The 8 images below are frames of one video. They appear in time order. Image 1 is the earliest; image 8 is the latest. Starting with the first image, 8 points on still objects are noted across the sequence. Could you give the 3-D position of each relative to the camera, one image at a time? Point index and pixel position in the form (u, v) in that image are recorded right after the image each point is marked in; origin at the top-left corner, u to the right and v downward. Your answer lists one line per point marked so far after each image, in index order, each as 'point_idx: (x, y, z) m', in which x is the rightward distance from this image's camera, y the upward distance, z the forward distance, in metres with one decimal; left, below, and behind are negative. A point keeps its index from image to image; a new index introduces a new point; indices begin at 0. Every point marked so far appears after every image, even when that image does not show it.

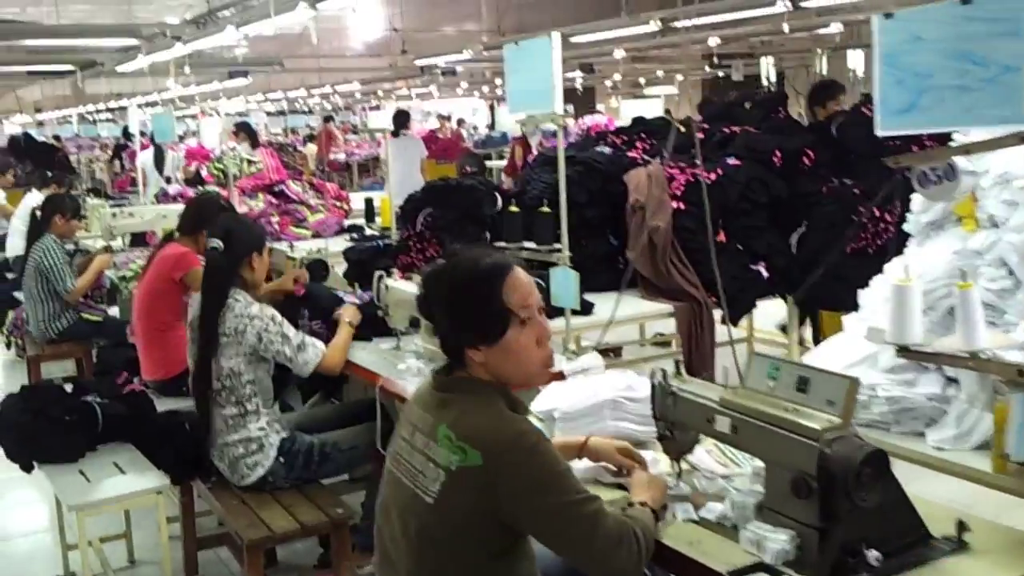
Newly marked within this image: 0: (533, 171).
0: (+0.1, +0.5, +3.8) m
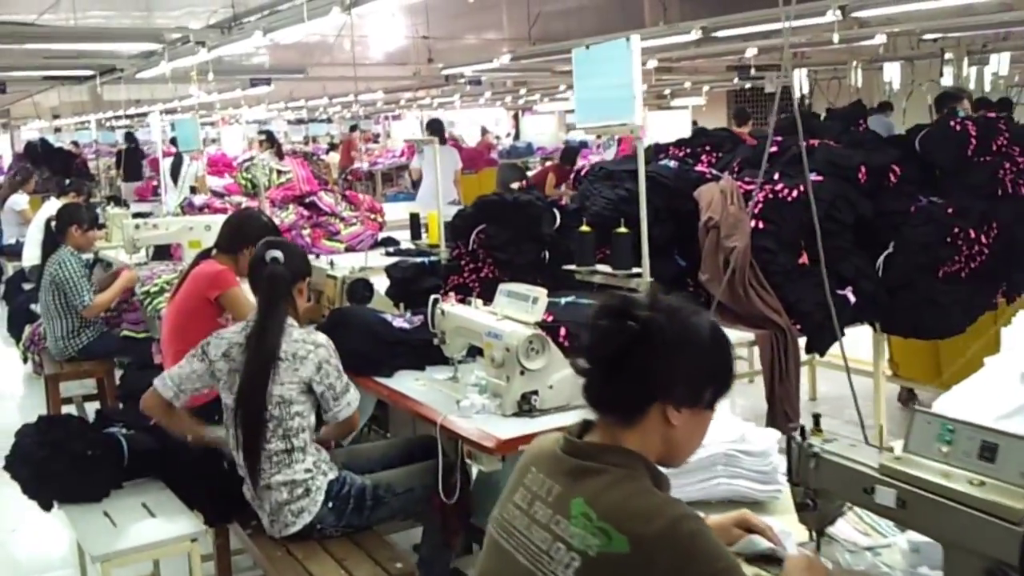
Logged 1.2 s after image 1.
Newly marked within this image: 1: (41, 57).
0: (+0.3, +0.4, +3.5) m
1: (-4.9, +2.4, +10.3) m
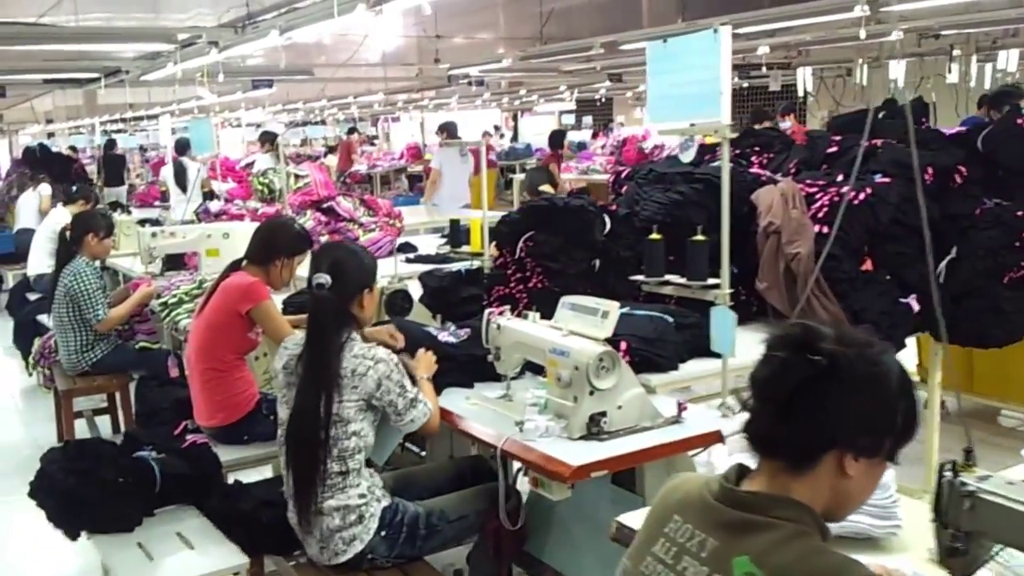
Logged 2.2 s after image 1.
0: (+0.4, +0.3, +3.3) m
1: (-4.9, +2.4, +10.1) m
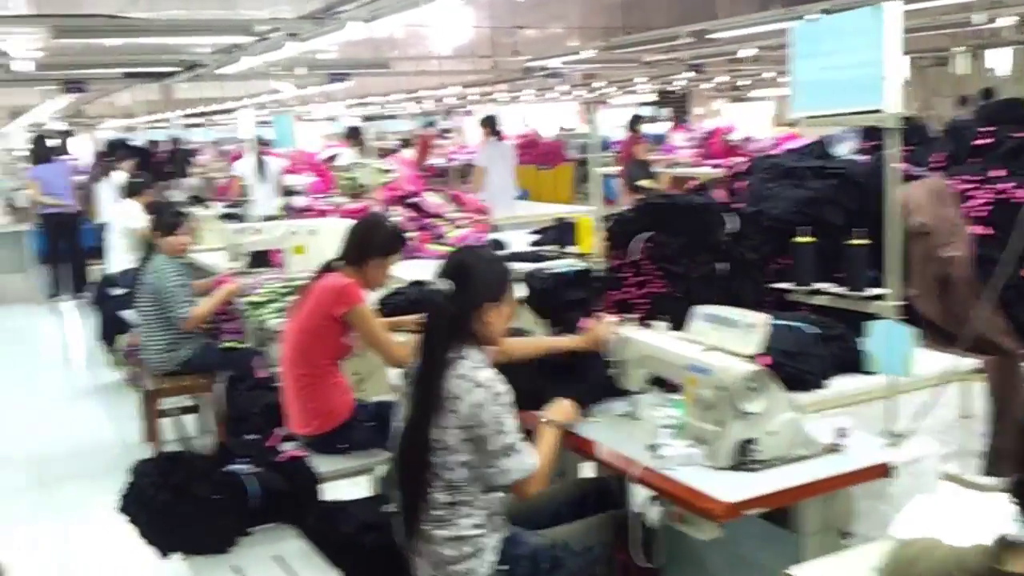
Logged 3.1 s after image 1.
0: (+0.8, +0.3, +3.1) m
1: (-4.0, +2.4, +10.2) m
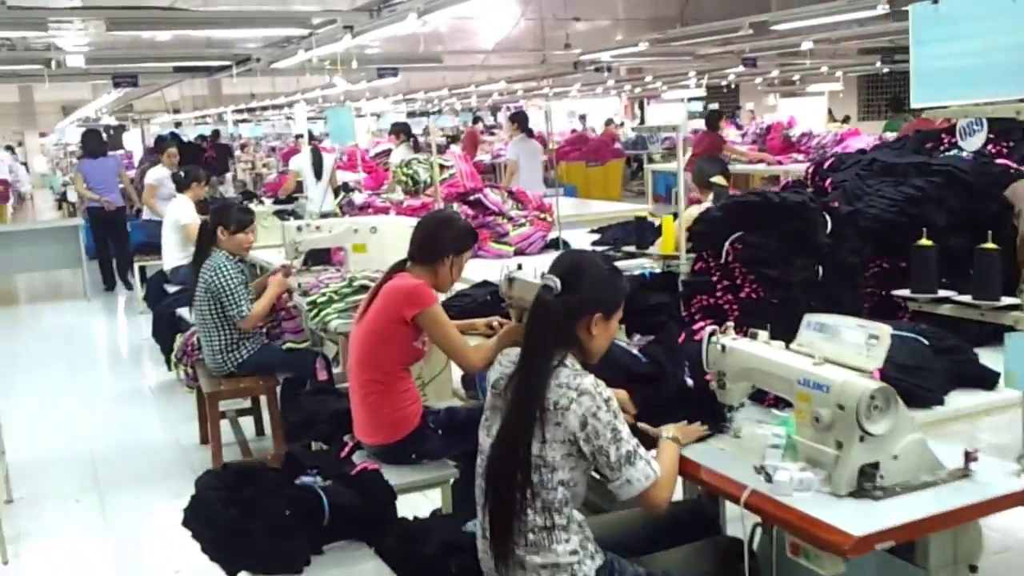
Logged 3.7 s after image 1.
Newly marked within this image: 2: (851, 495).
0: (+1.0, +0.3, +2.9) m
1: (-3.5, +2.5, +10.1) m
2: (+0.6, -0.4, +1.9) m
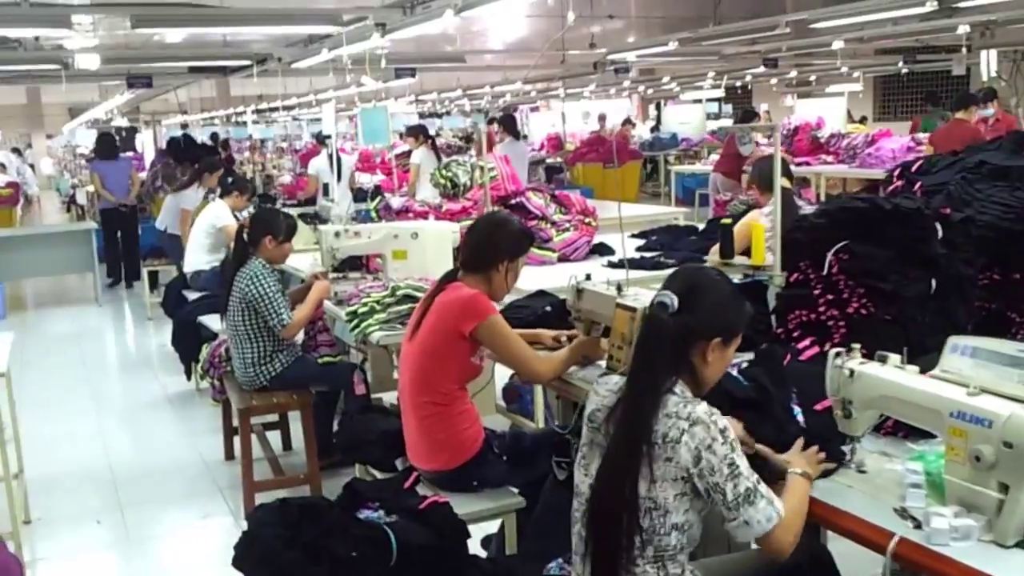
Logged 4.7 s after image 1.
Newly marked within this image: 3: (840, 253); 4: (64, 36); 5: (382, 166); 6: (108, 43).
0: (+1.2, +0.3, +2.6) m
1: (-3.2, +2.4, +9.9) m
2: (+0.8, -0.4, +1.6) m
3: (+0.8, +0.1, +2.5) m
4: (-3.9, +2.2, +8.7) m
5: (-1.2, +1.1, +9.1) m
6: (-3.9, +2.4, +9.6) m
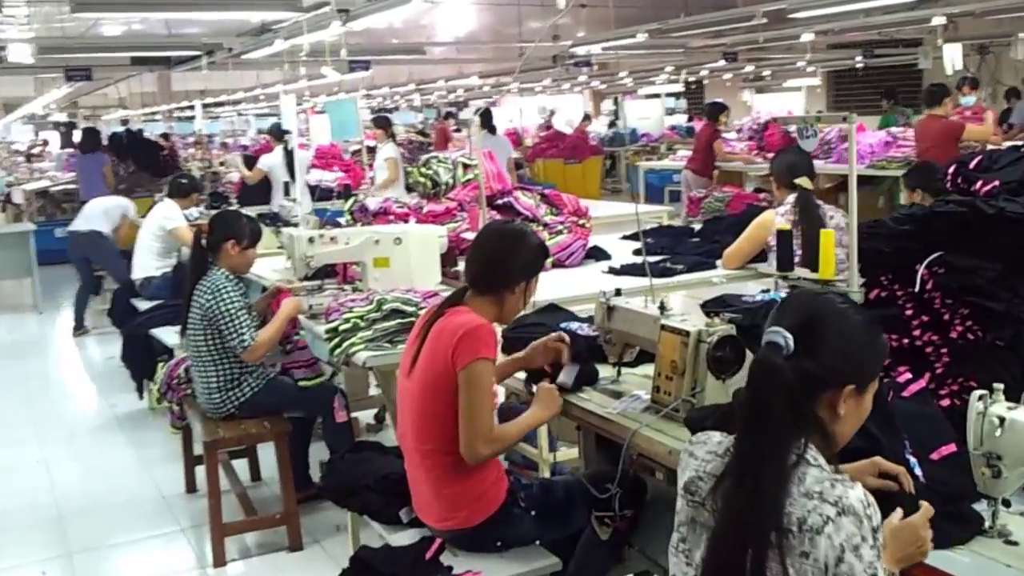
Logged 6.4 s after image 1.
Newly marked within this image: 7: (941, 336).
0: (+1.3, +0.2, +2.3) m
1: (-3.6, +2.4, +9.3) m
2: (+1.0, -0.5, +1.3) m
3: (+0.9, 0.0, +2.1) m
4: (-4.2, +2.1, +8.0) m
5: (-1.5, +1.1, +8.6) m
6: (-4.2, +2.3, +8.9) m
7: (+0.9, -0.1, +2.1) m
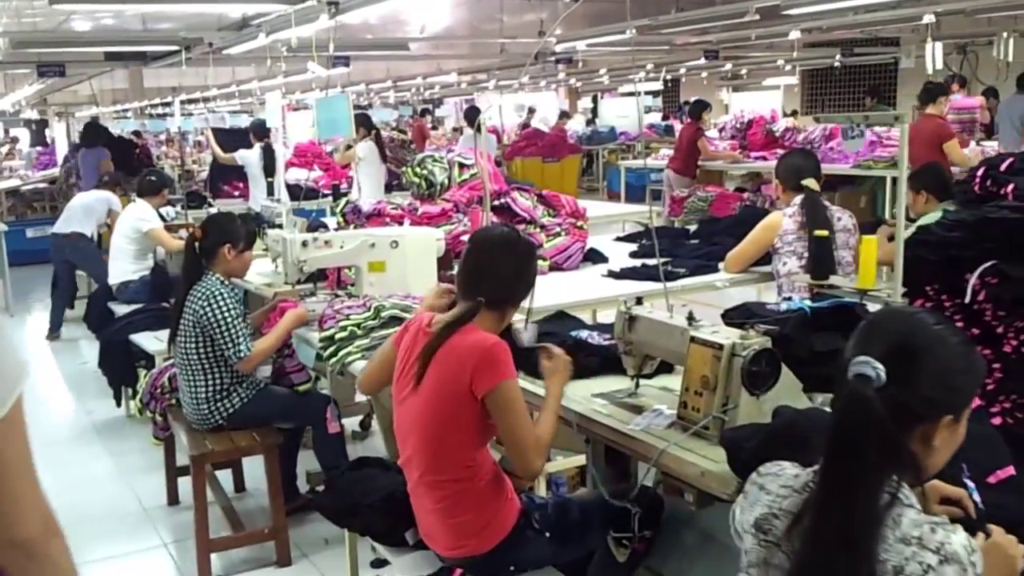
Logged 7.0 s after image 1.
0: (+1.4, +0.2, +2.1) m
1: (-3.7, +2.4, +9.1) m
2: (+1.0, -0.5, +1.2) m
3: (+0.9, 0.0, +2.0) m
4: (-4.3, +2.1, +7.8) m
5: (-1.6, +1.1, +8.5) m
6: (-4.4, +2.3, +8.7) m
7: (+0.9, -0.1, +2.0) m
